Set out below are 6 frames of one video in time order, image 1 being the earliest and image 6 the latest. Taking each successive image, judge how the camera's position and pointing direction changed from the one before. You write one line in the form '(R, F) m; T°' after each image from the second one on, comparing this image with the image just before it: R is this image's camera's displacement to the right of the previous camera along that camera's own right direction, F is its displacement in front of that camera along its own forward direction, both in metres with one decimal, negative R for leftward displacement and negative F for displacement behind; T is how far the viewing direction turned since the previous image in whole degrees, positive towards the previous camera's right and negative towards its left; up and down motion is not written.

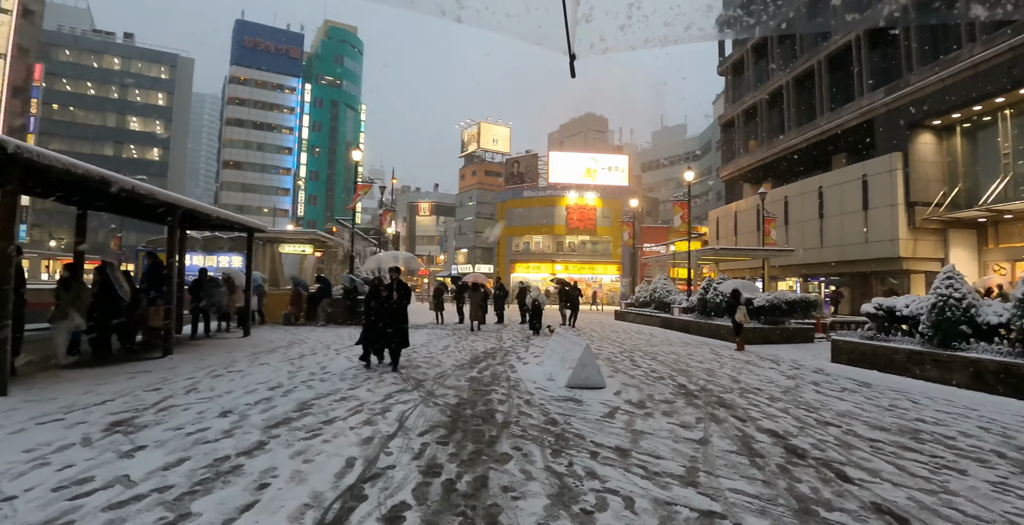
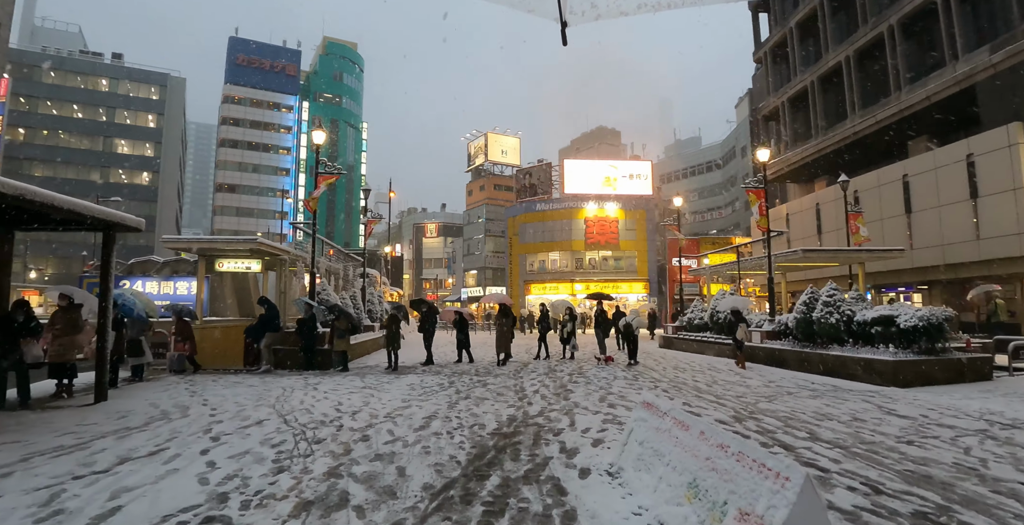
(-0.2, +4.4) m; -1°
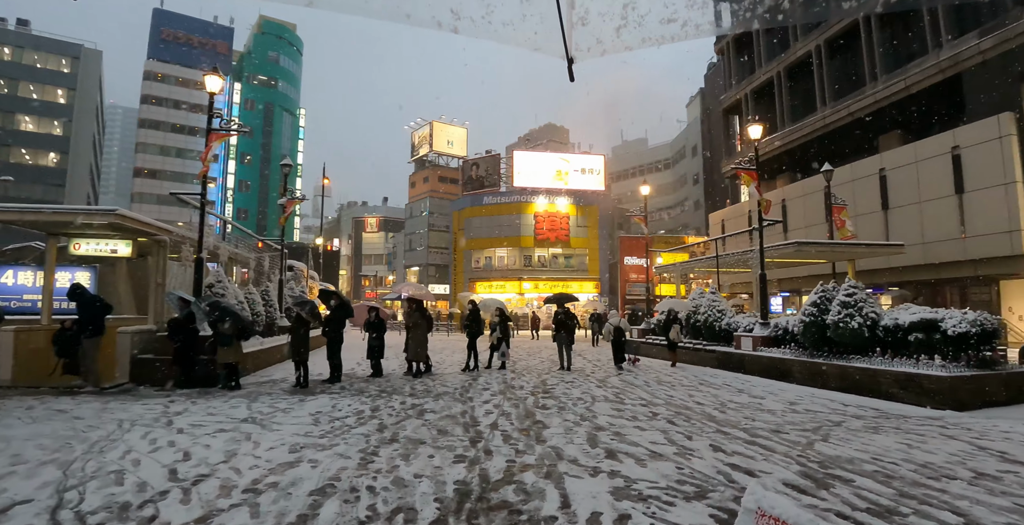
(-0.1, +2.5) m; +6°
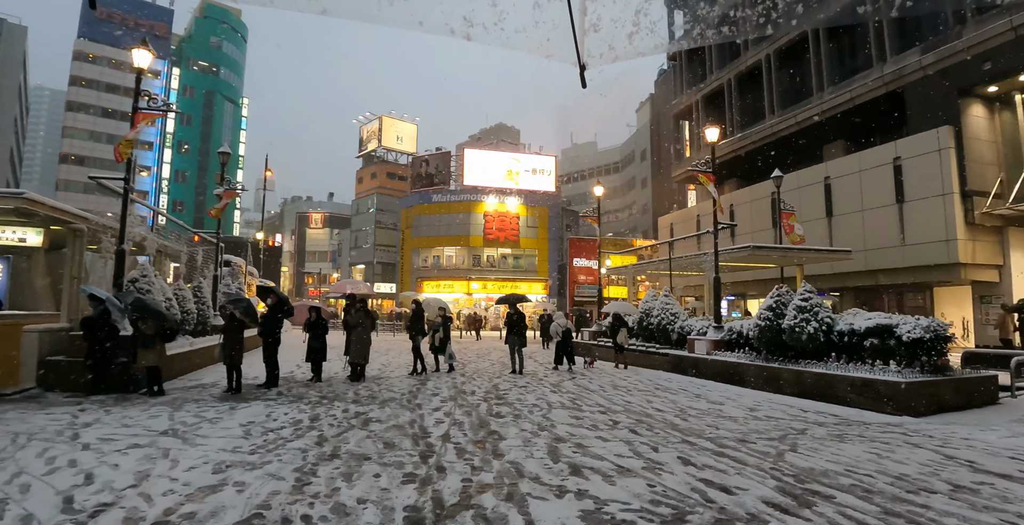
(-0.1, +0.5) m; +6°
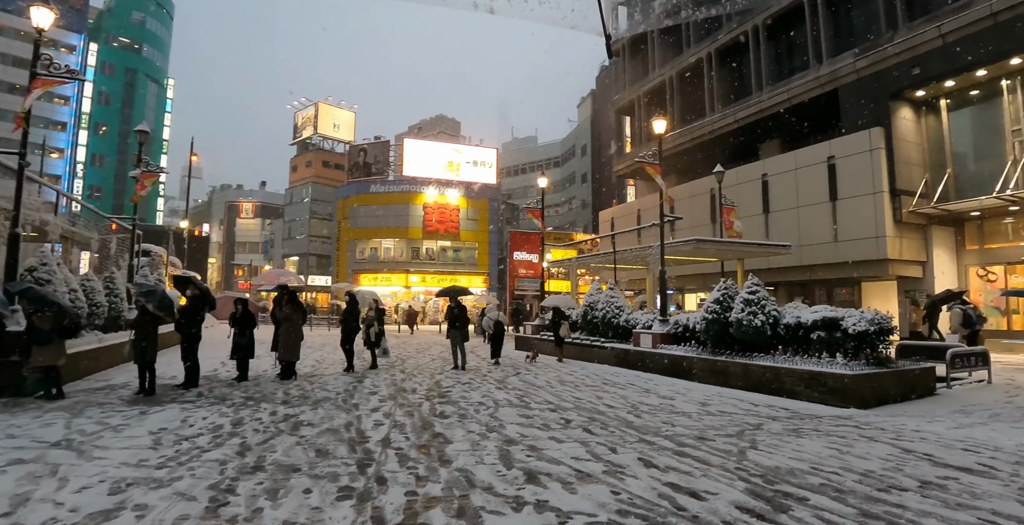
(-0.1, +0.5) m; +7°
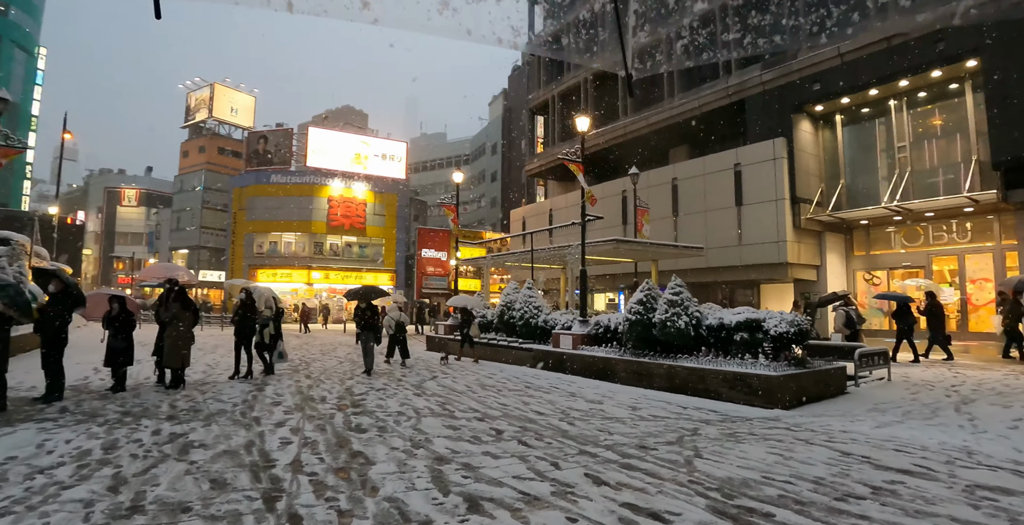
(-0.2, +0.6) m; +10°
